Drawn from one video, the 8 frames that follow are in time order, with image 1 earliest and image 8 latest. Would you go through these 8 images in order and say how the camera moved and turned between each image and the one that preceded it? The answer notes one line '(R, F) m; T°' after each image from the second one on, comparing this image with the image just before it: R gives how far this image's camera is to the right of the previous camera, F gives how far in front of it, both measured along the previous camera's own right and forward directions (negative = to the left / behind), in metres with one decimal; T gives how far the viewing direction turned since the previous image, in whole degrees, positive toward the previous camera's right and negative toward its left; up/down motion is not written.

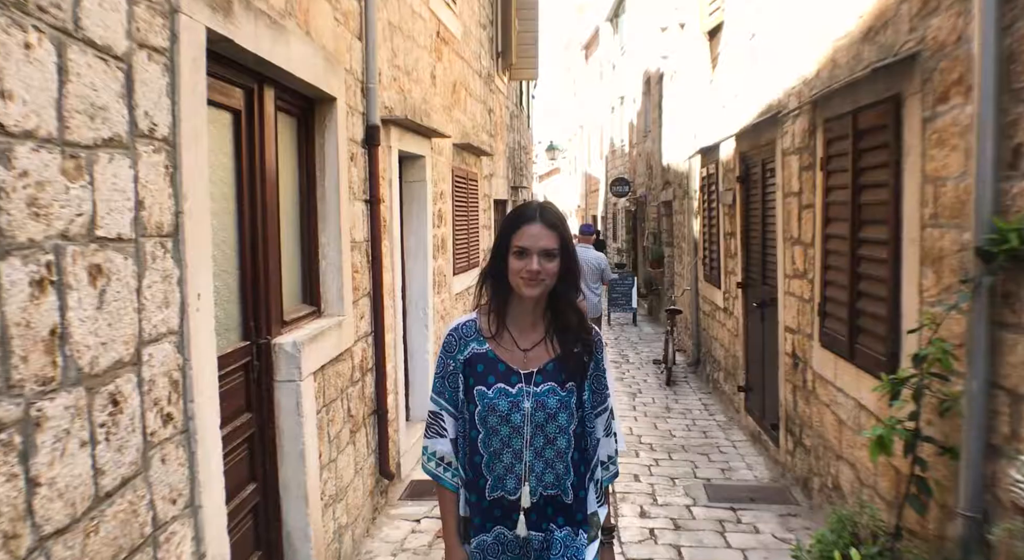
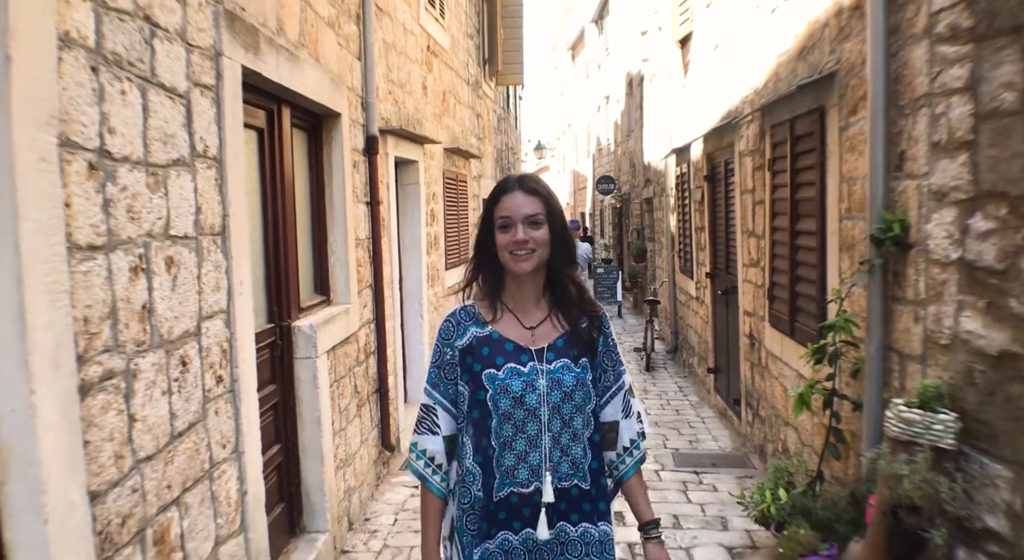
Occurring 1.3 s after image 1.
(0.0, -0.5) m; +1°
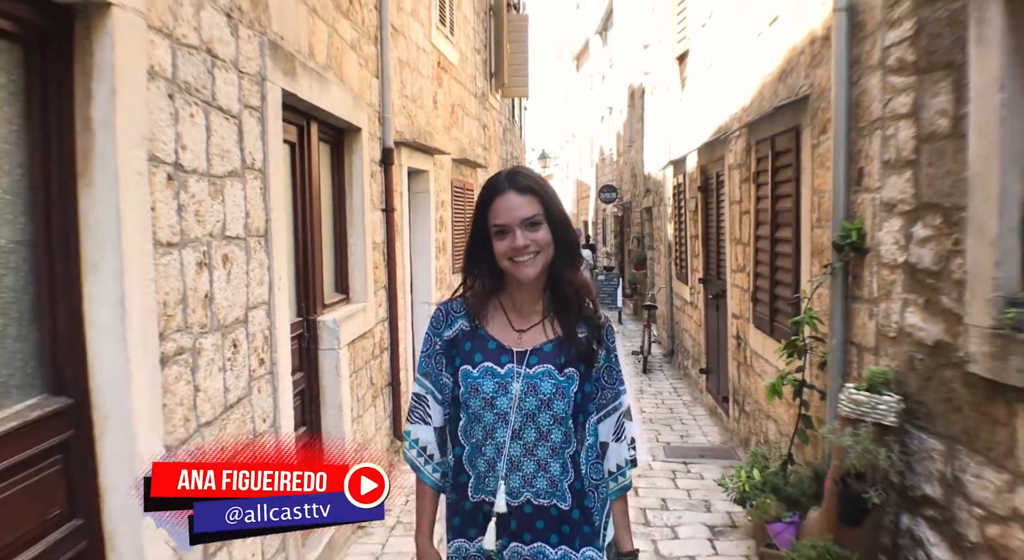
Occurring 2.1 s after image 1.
(0.0, -0.3) m; 0°
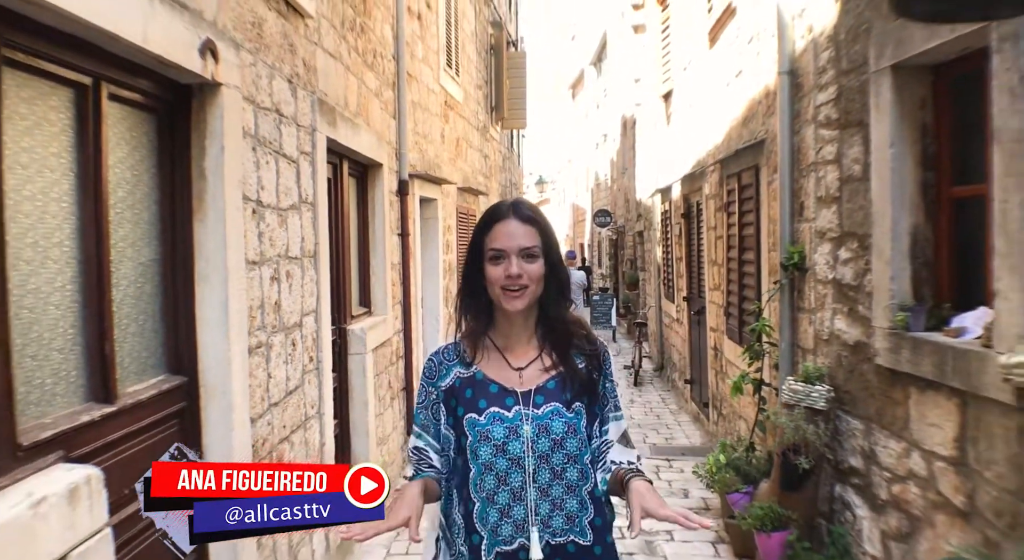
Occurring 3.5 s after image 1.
(0.0, -0.6) m; 0°
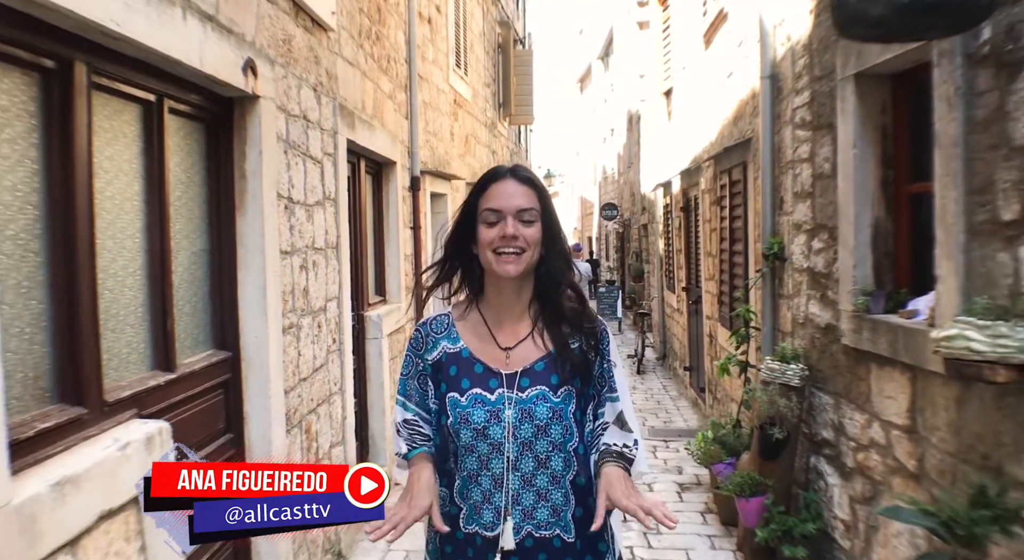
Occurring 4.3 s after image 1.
(0.0, -0.3) m; -1°
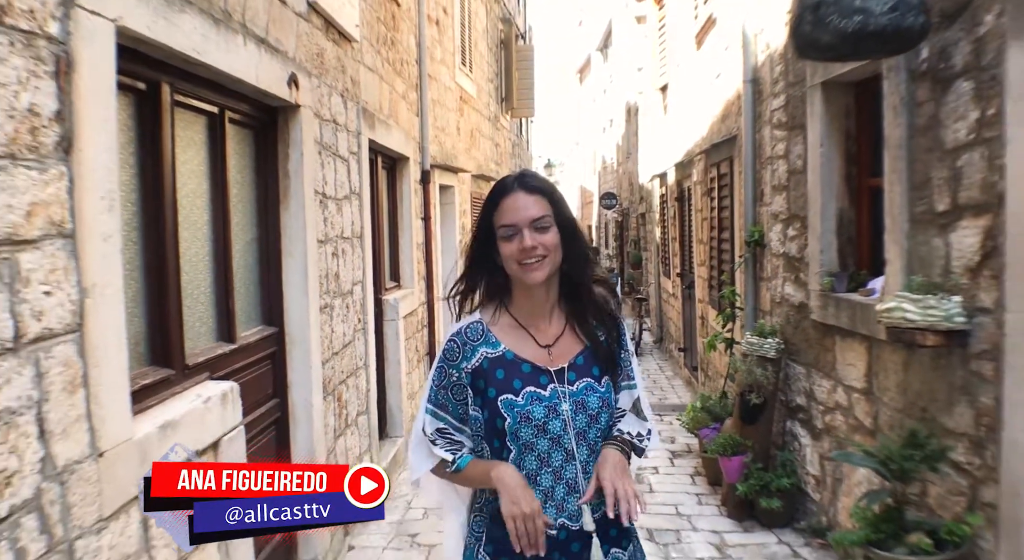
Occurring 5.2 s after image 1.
(0.0, -0.4) m; 0°
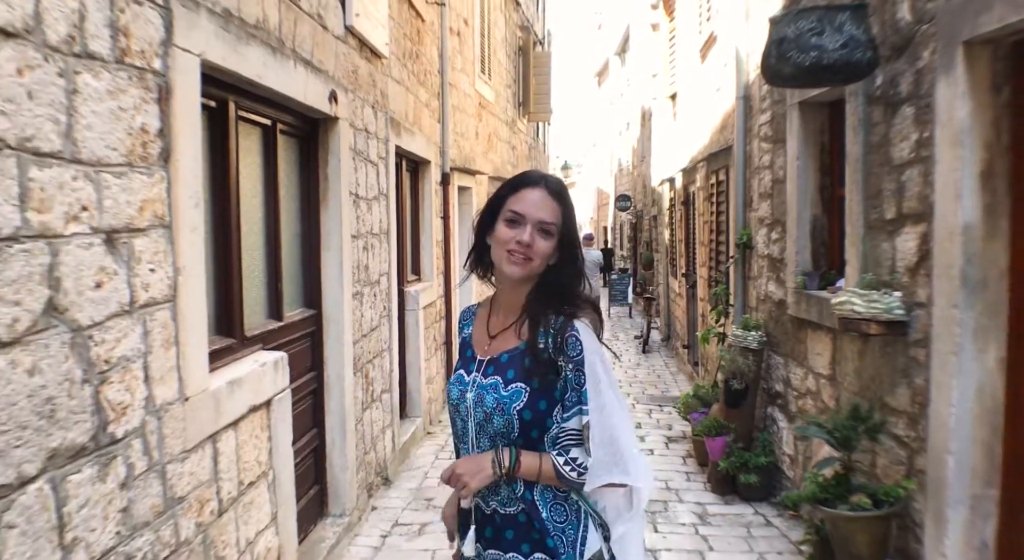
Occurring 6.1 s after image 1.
(+0.1, -0.4) m; -2°
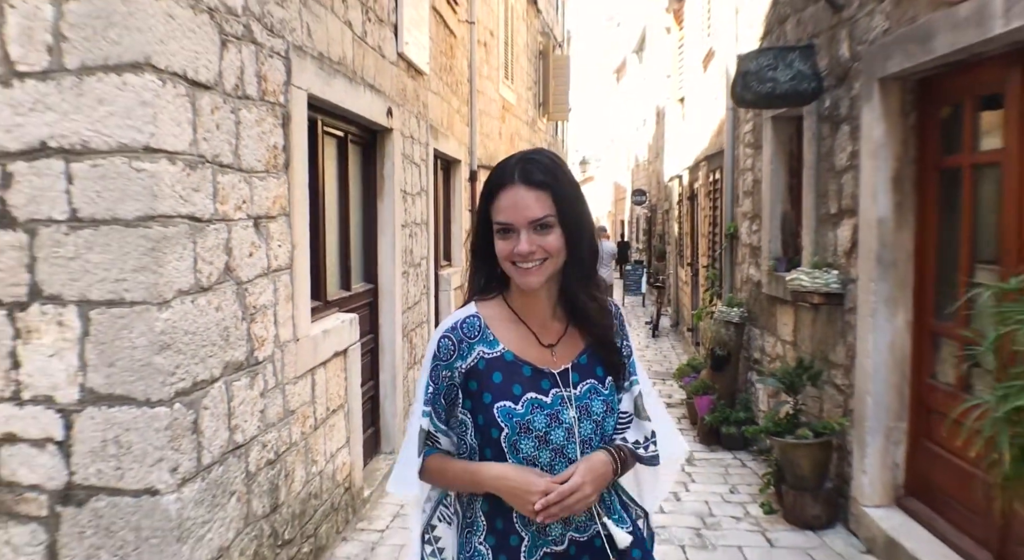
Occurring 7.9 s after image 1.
(0.0, -0.8) m; -2°
